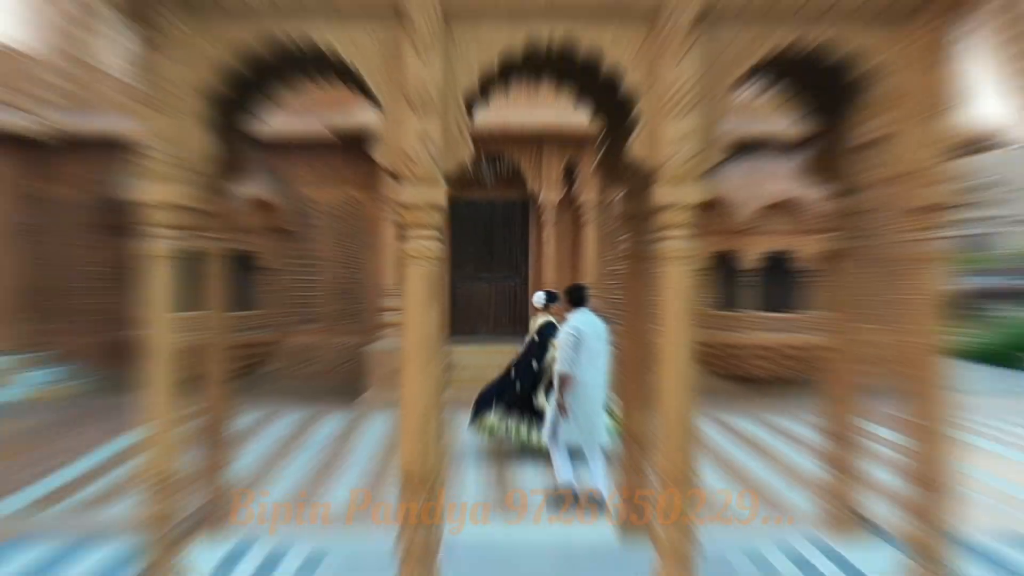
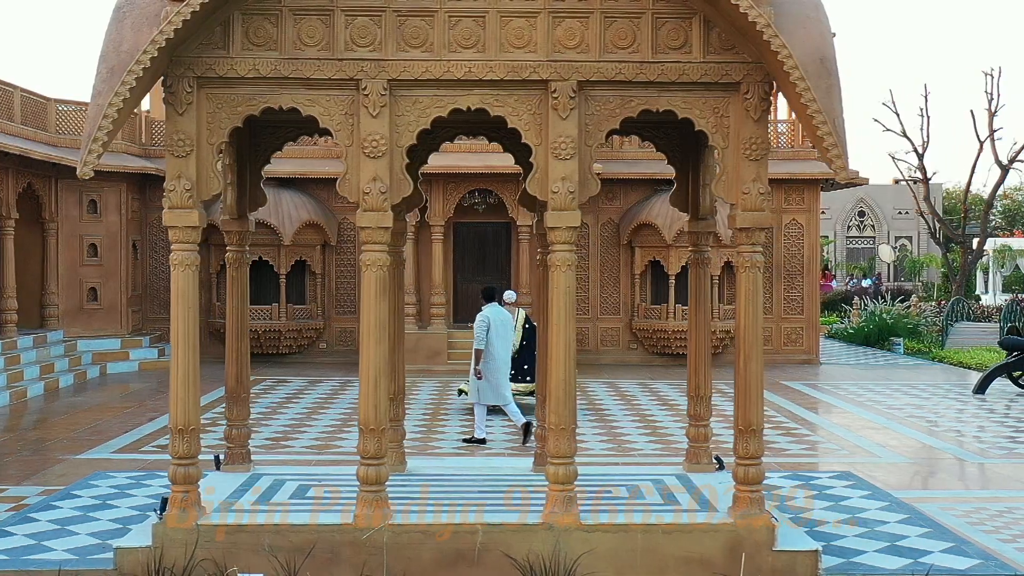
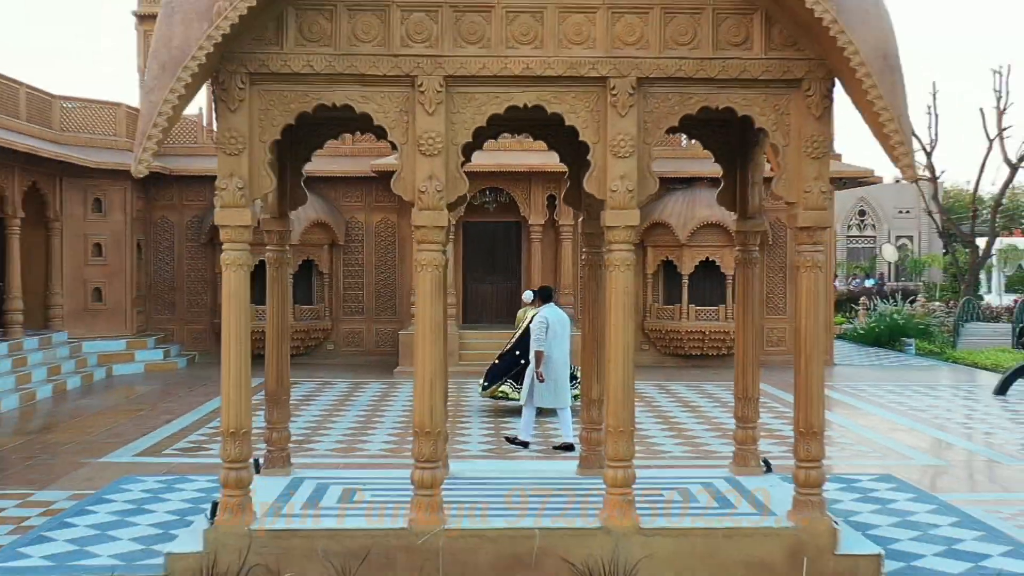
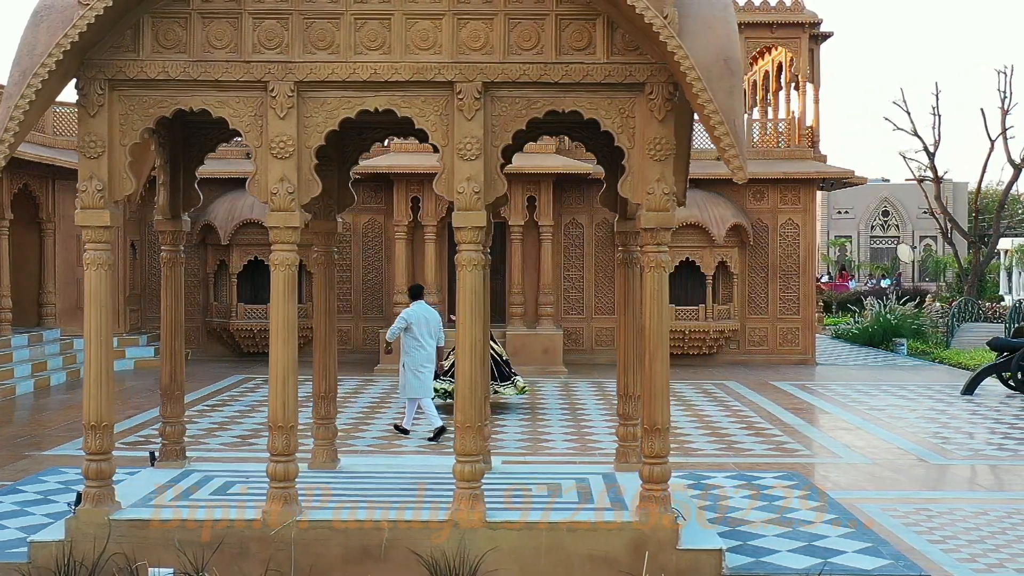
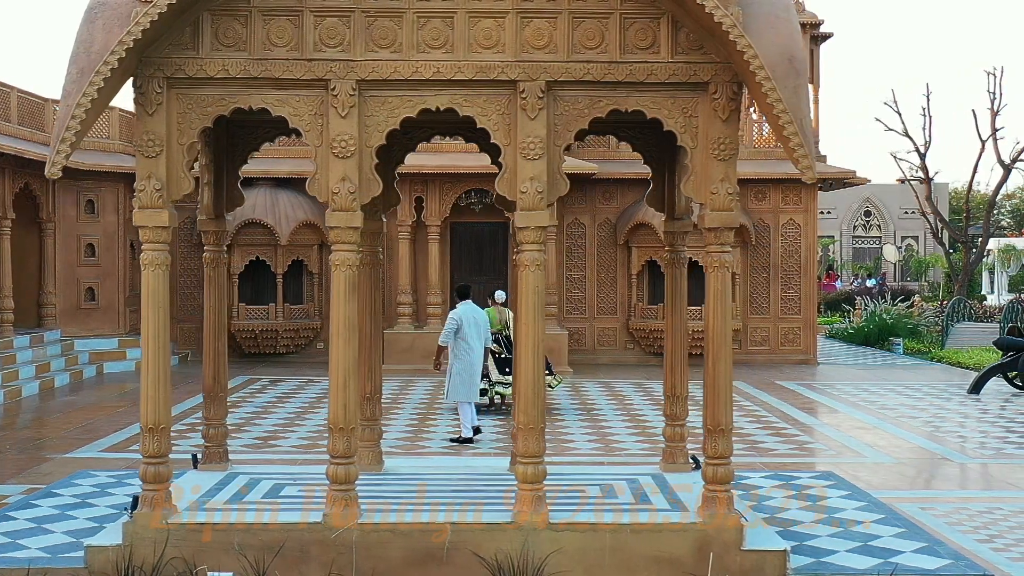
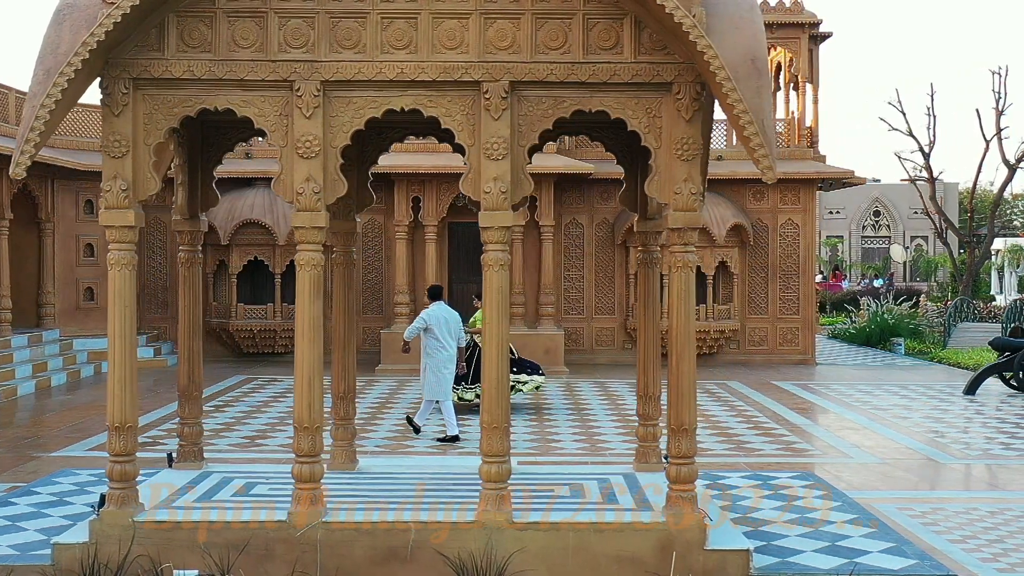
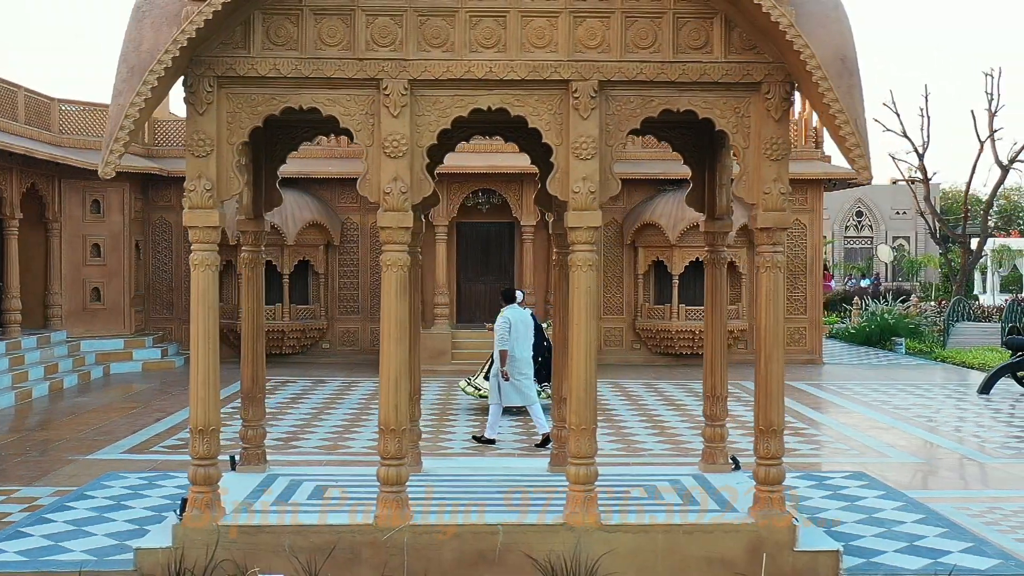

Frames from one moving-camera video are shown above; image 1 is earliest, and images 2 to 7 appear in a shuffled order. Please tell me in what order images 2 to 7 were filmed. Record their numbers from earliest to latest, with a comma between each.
3, 7, 2, 5, 6, 4
